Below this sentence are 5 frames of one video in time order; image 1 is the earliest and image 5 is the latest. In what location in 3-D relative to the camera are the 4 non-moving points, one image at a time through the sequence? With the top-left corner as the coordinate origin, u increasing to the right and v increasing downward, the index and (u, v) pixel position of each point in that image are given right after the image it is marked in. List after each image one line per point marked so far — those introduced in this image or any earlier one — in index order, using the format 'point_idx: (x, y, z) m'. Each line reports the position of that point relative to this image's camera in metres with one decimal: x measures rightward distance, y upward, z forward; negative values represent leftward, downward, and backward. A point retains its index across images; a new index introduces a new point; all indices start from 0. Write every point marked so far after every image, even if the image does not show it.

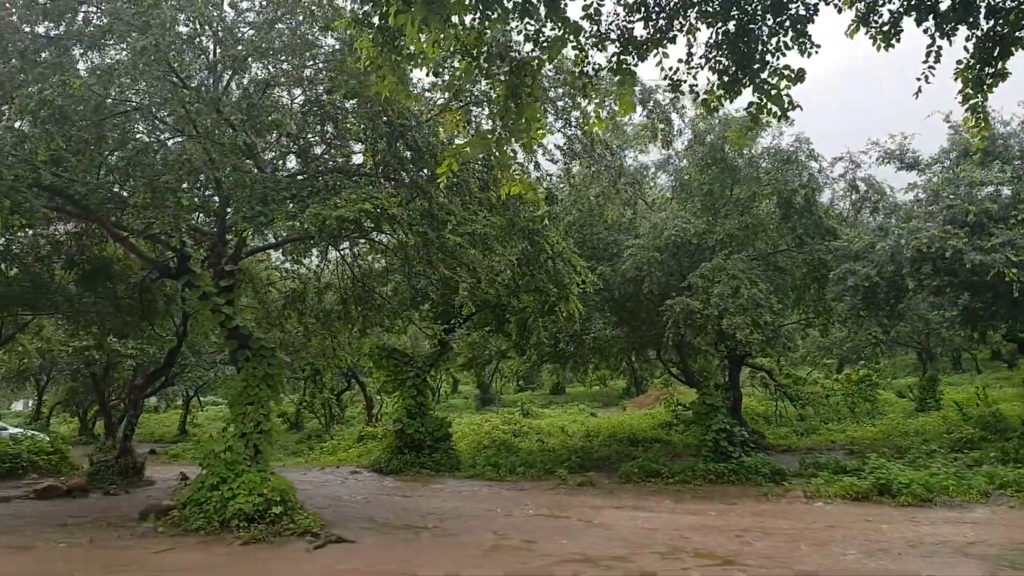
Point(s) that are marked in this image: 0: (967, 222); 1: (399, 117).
0: (+7.6, +1.1, +12.3) m
1: (-1.4, +2.2, +9.4) m
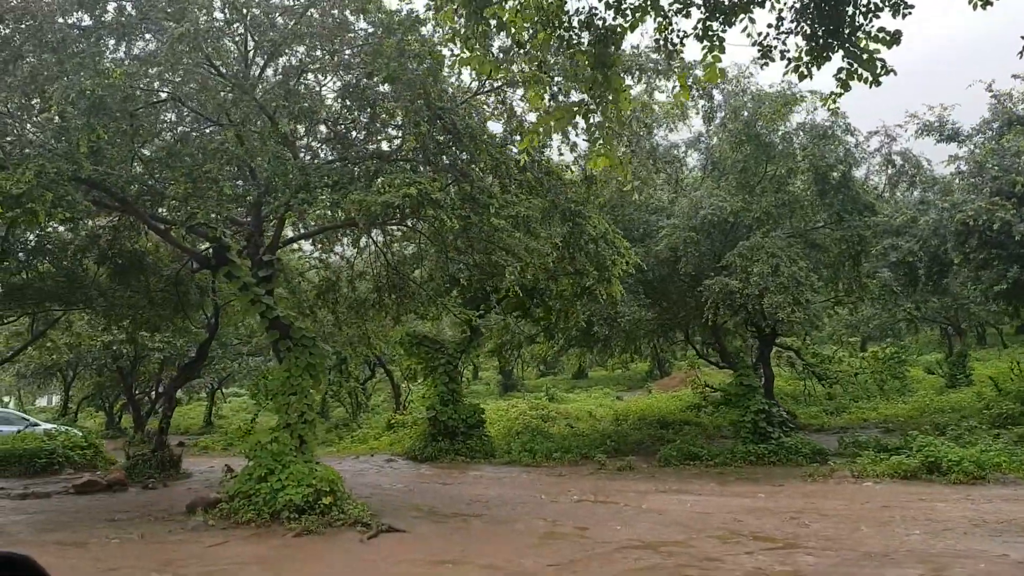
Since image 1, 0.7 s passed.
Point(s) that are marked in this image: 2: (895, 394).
0: (+8.1, +1.5, +12.1) m
1: (-0.9, +2.3, +9.3) m
2: (+10.3, -2.9, +19.9) m
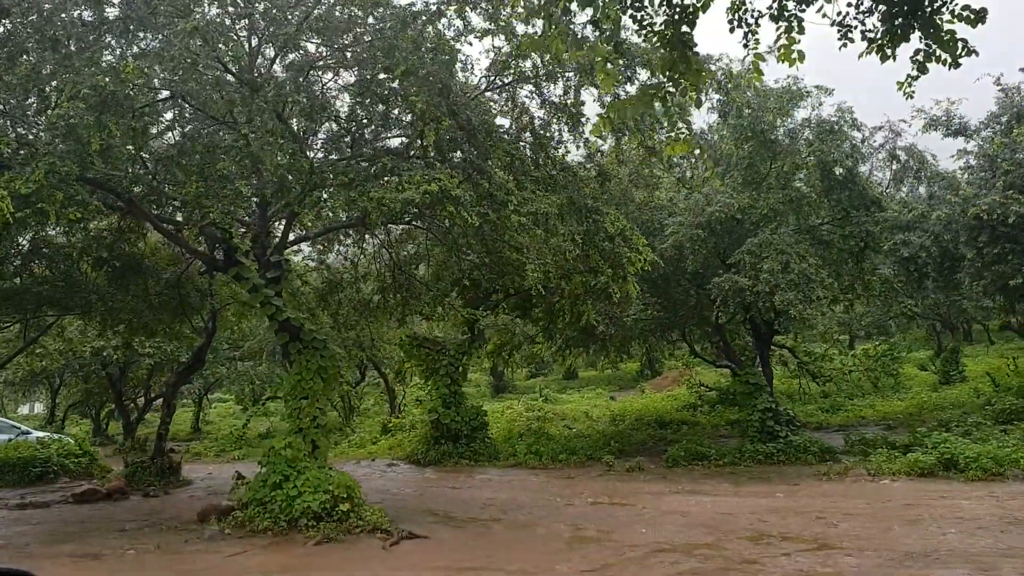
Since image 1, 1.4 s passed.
0: (+8.2, +1.6, +12.1) m
1: (-0.7, +2.4, +9.0) m
2: (+10.2, -2.8, +20.0) m
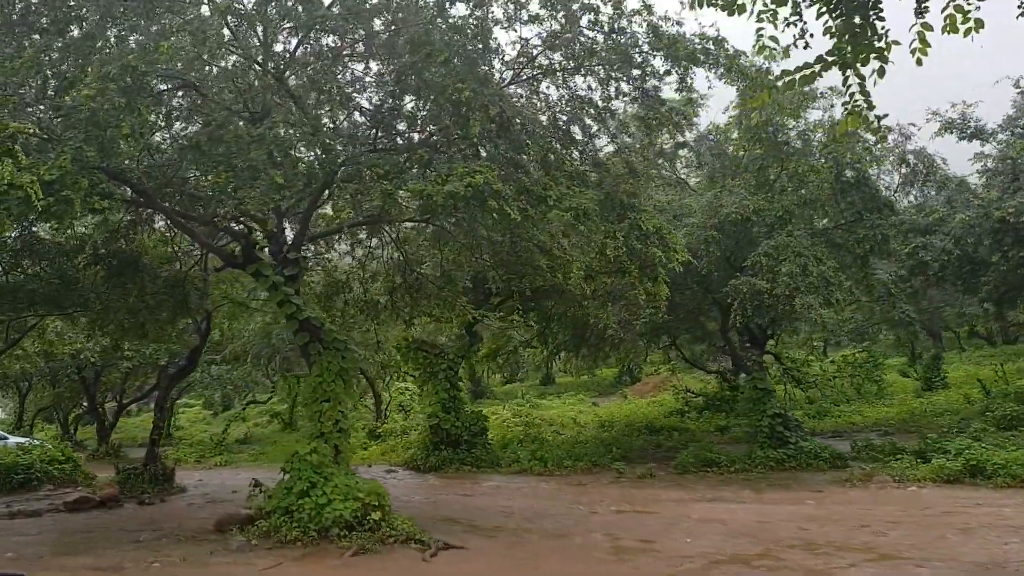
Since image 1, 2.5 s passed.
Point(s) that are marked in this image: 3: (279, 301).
0: (+8.5, +1.5, +12.2) m
1: (-0.3, +2.4, +8.5) m
2: (+9.8, -3.0, +20.2) m
3: (-2.7, -0.1, +8.5) m
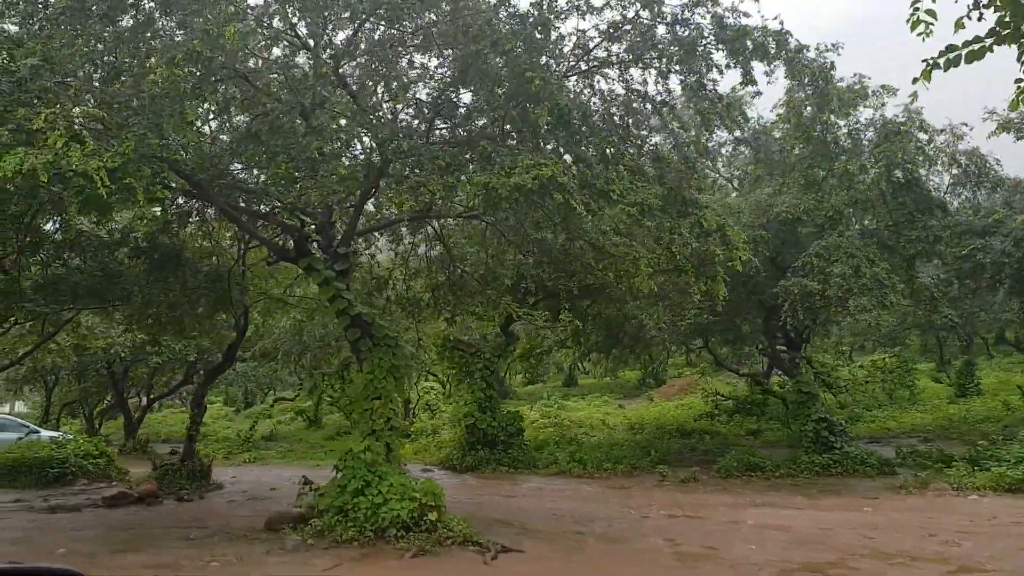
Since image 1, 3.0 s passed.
0: (+9.2, +1.4, +11.9) m
1: (+0.4, +2.4, +8.3) m
2: (+10.6, -3.1, +19.9) m
3: (-2.0, 0.0, +8.3) m
